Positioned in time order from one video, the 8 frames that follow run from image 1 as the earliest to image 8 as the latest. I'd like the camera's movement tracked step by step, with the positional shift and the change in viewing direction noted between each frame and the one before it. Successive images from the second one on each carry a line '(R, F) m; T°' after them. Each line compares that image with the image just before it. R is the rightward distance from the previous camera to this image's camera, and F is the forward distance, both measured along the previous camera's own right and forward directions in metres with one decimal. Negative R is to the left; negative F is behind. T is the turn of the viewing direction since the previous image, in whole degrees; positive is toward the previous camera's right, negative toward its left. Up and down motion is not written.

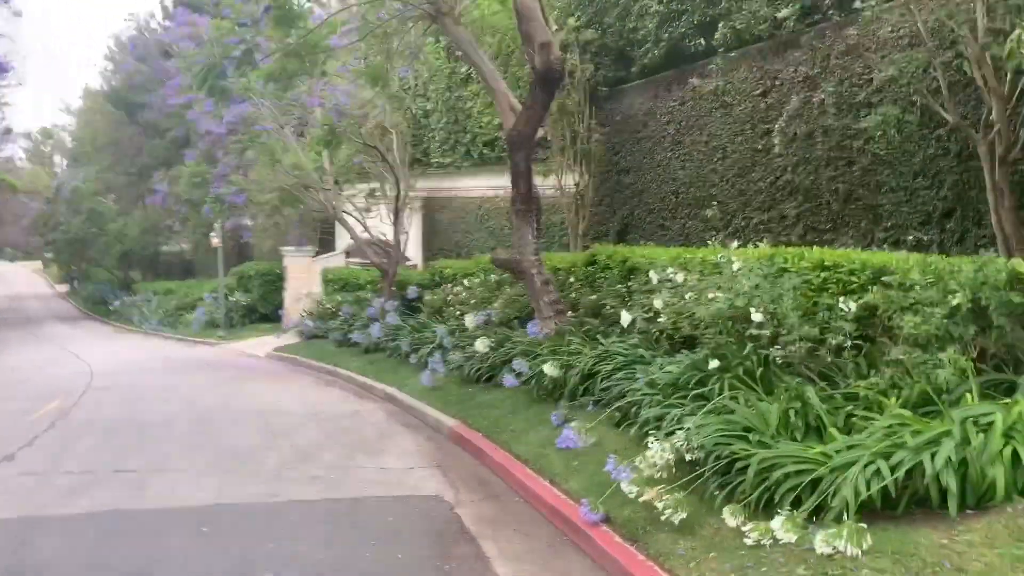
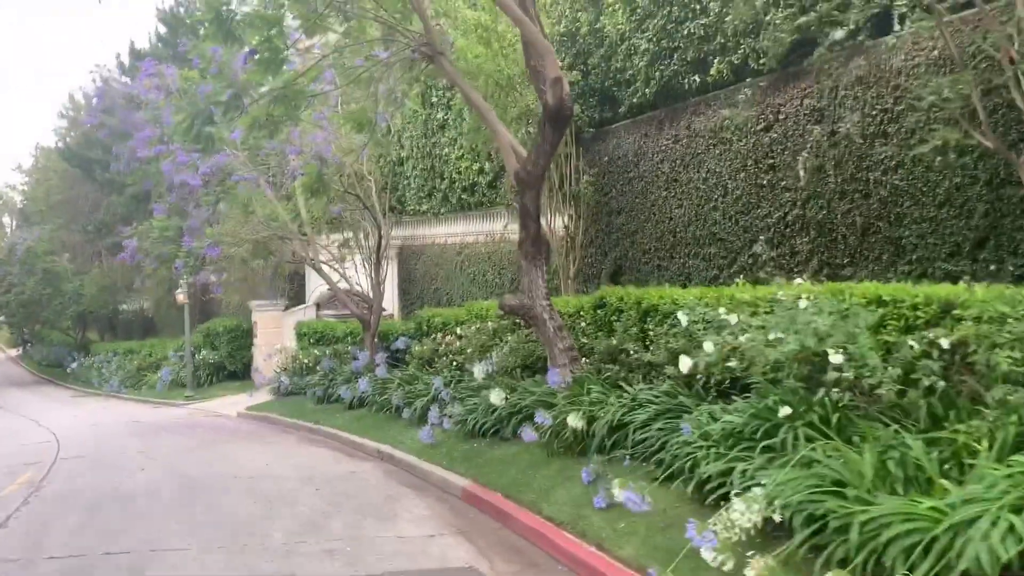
(-0.5, +0.5) m; +3°
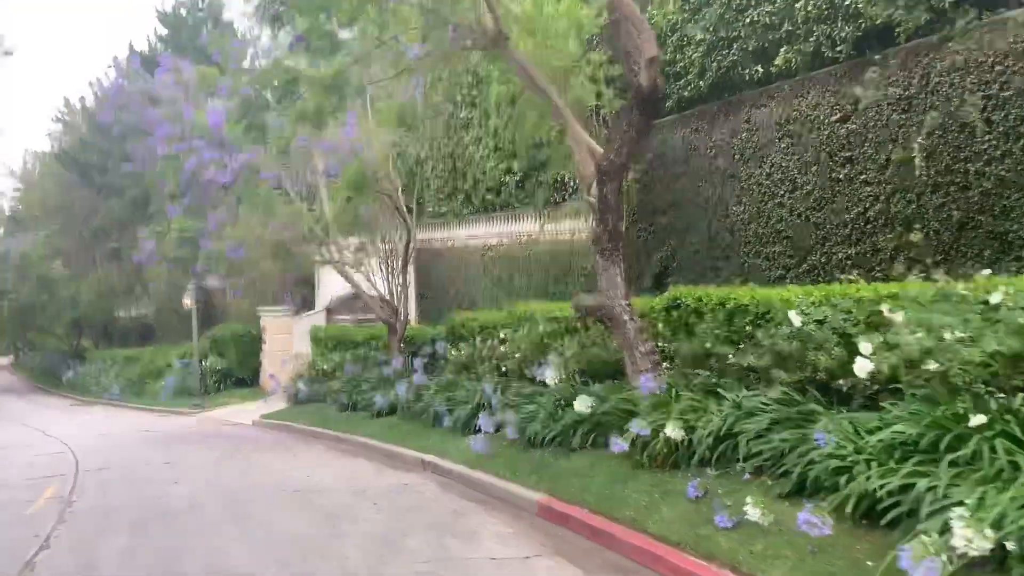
(-0.8, +0.6) m; +1°
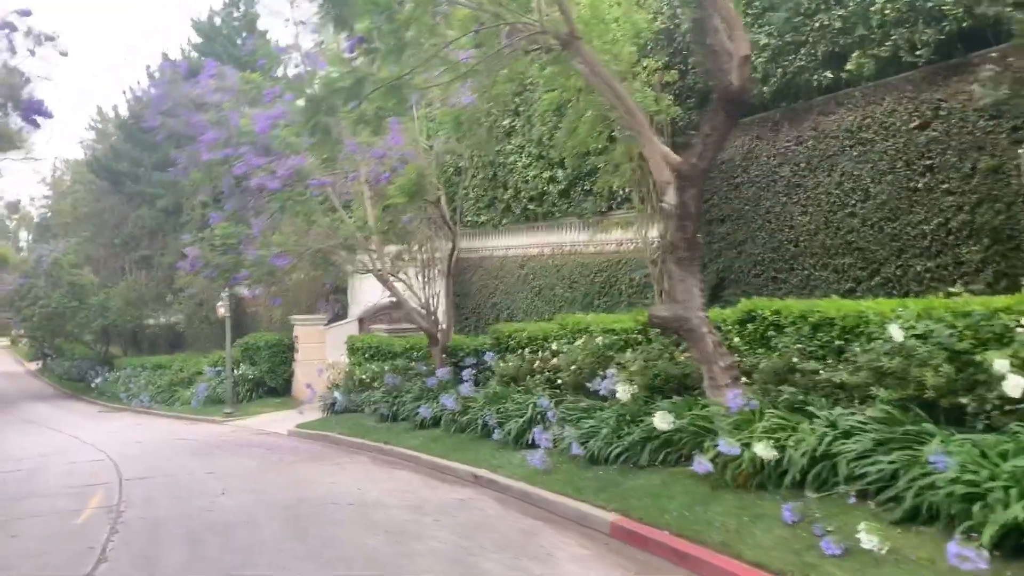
(-0.5, +0.3) m; -1°
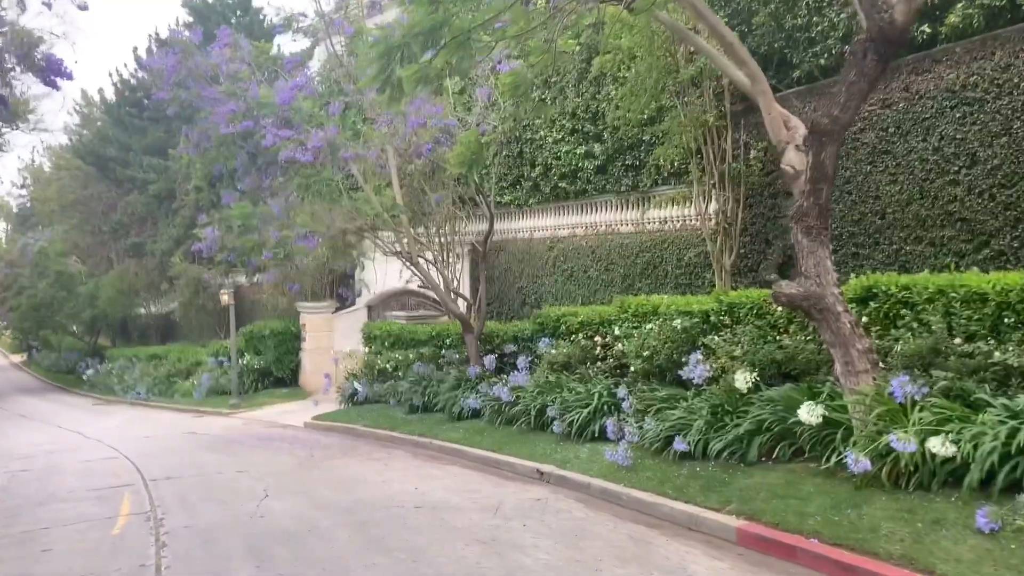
(-1.0, +1.0) m; +1°
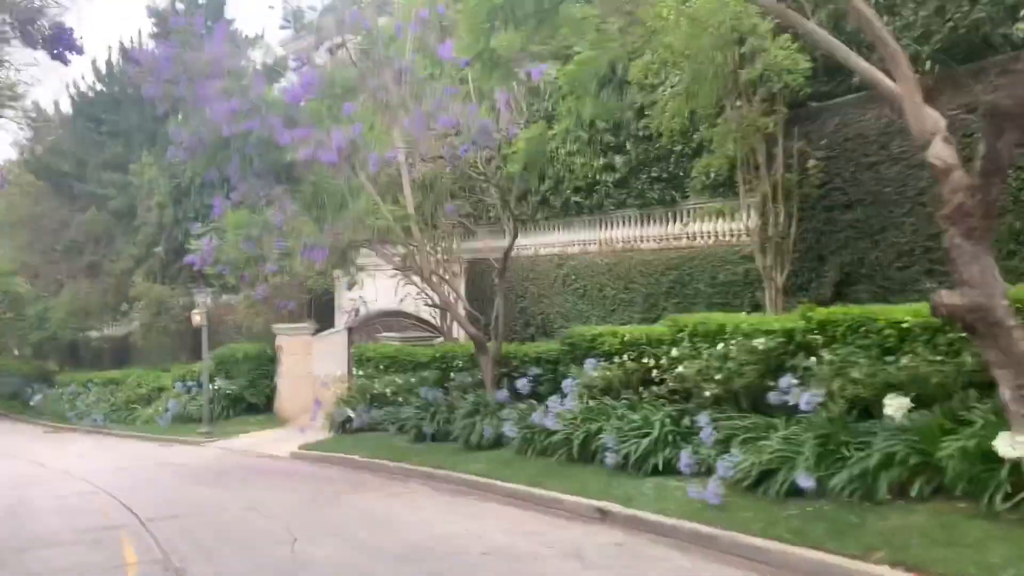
(-1.1, +1.1) m; +3°
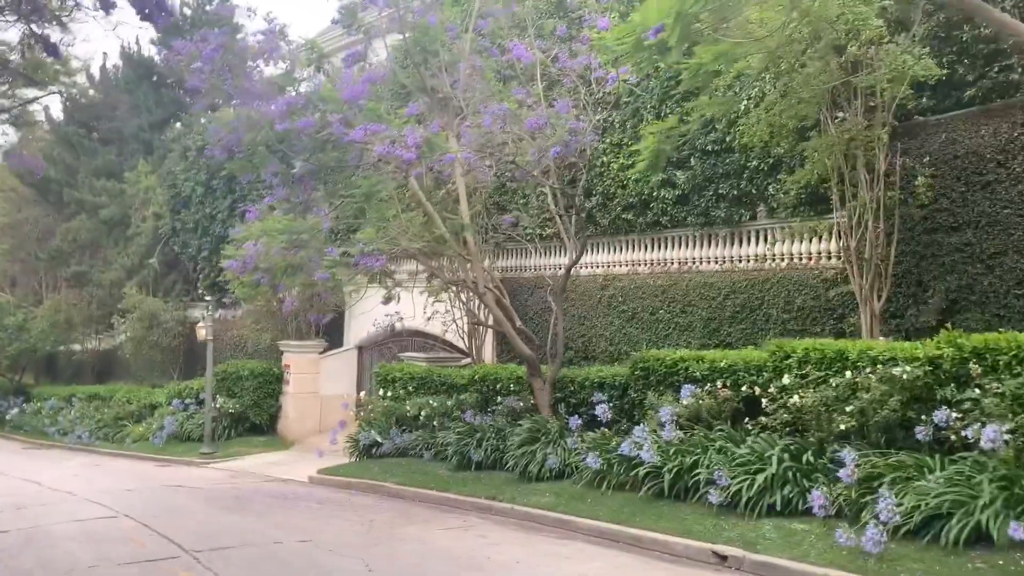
(-1.3, +1.0) m; +2°
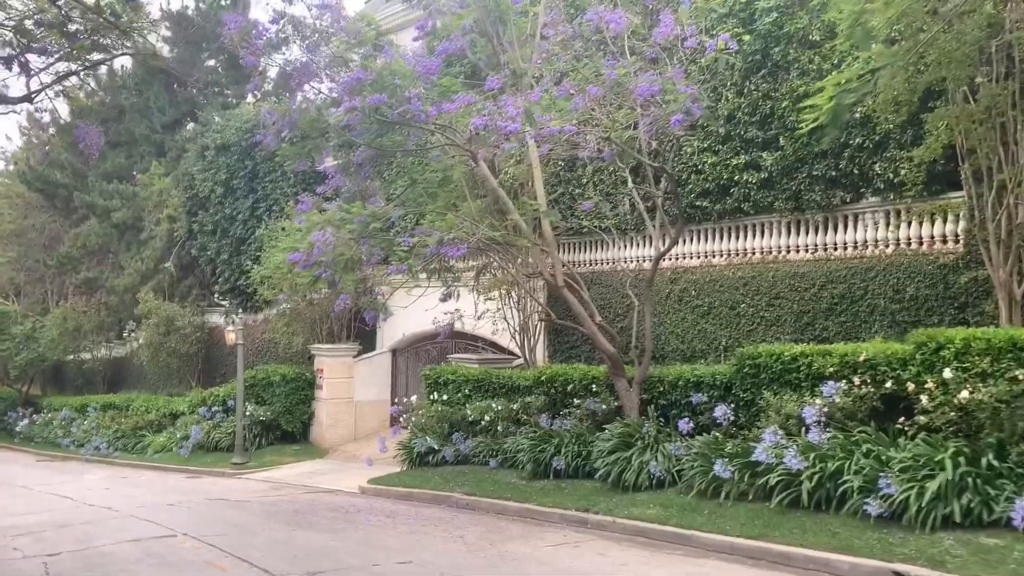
(-1.2, +1.1) m; 0°
